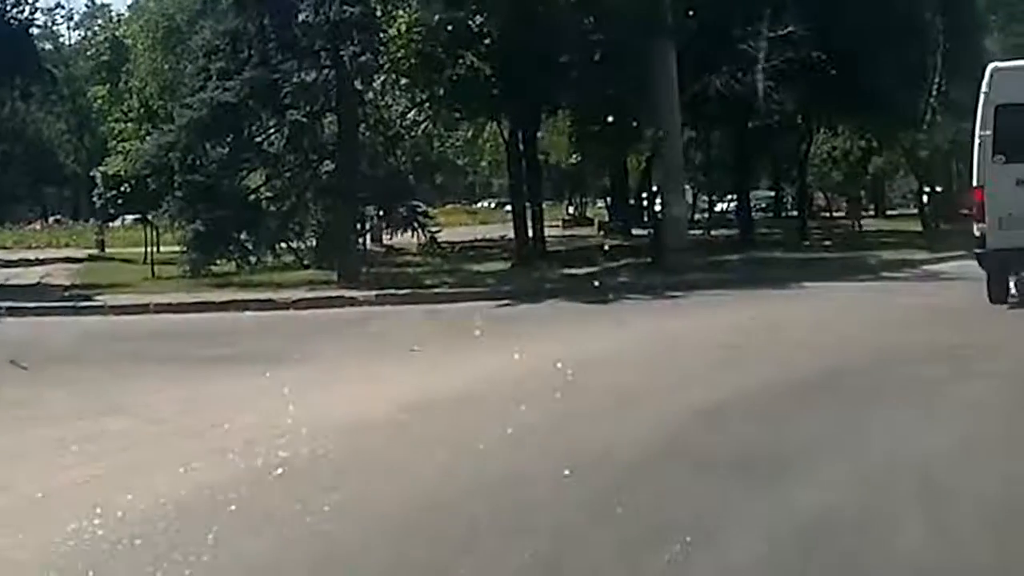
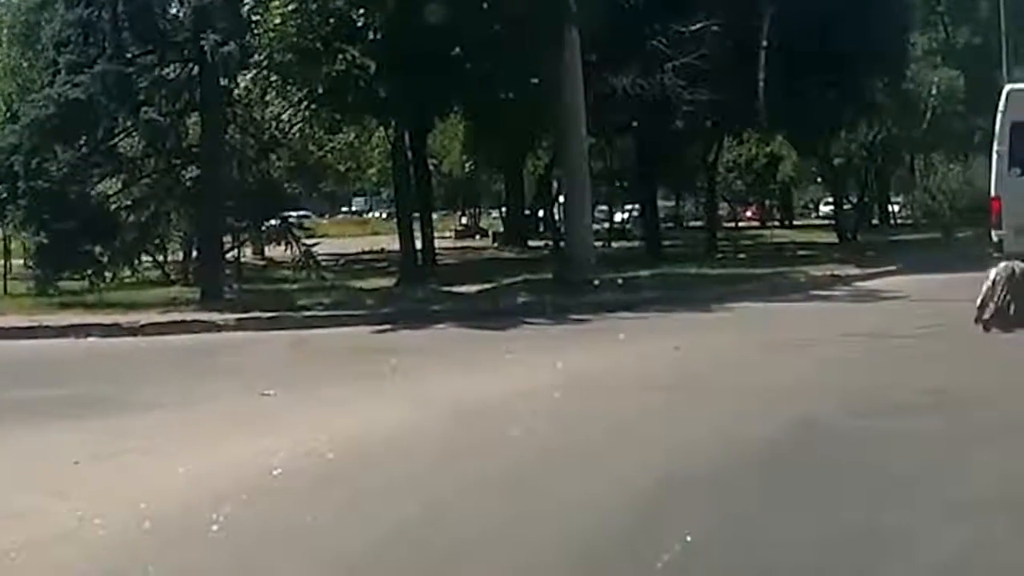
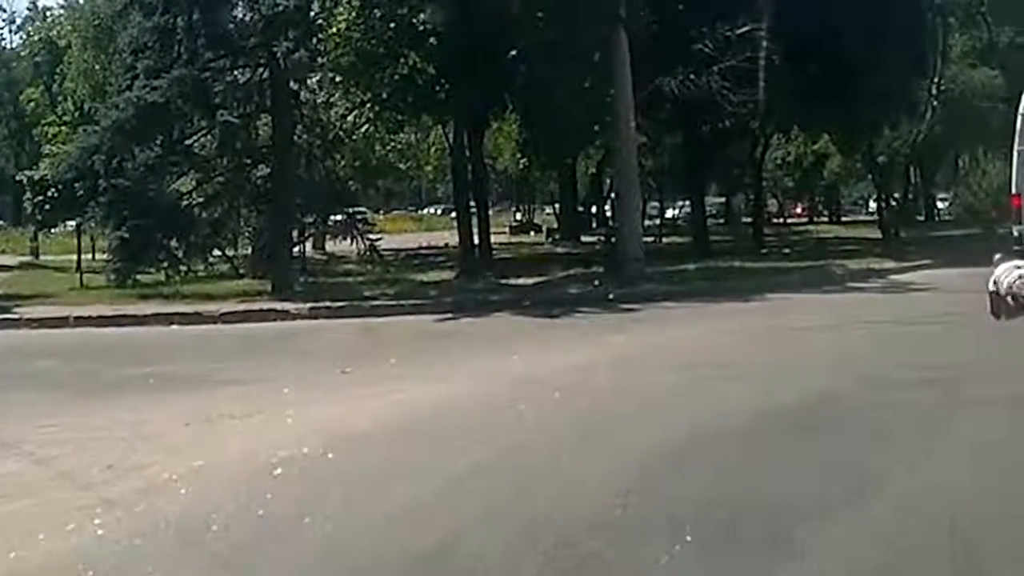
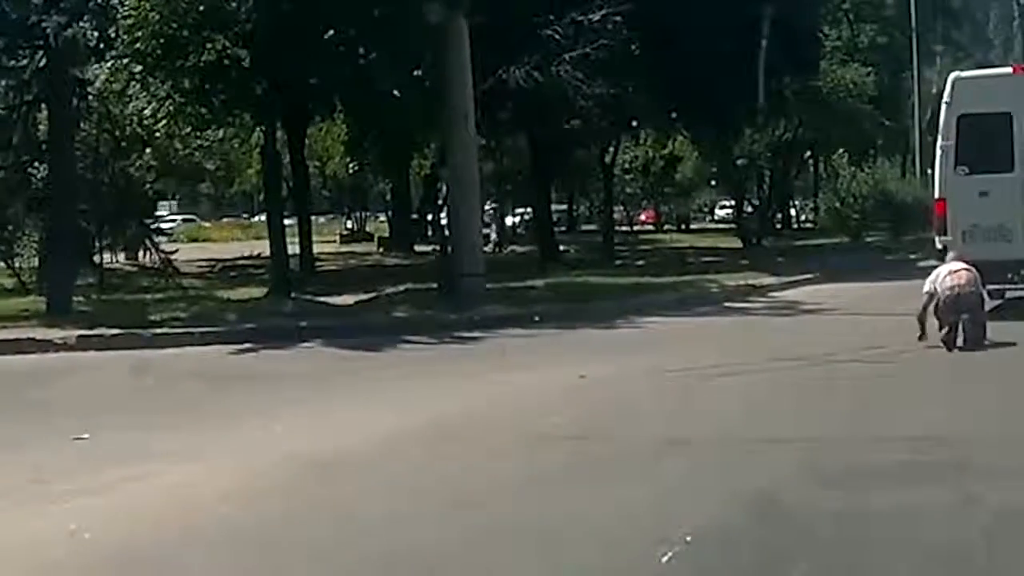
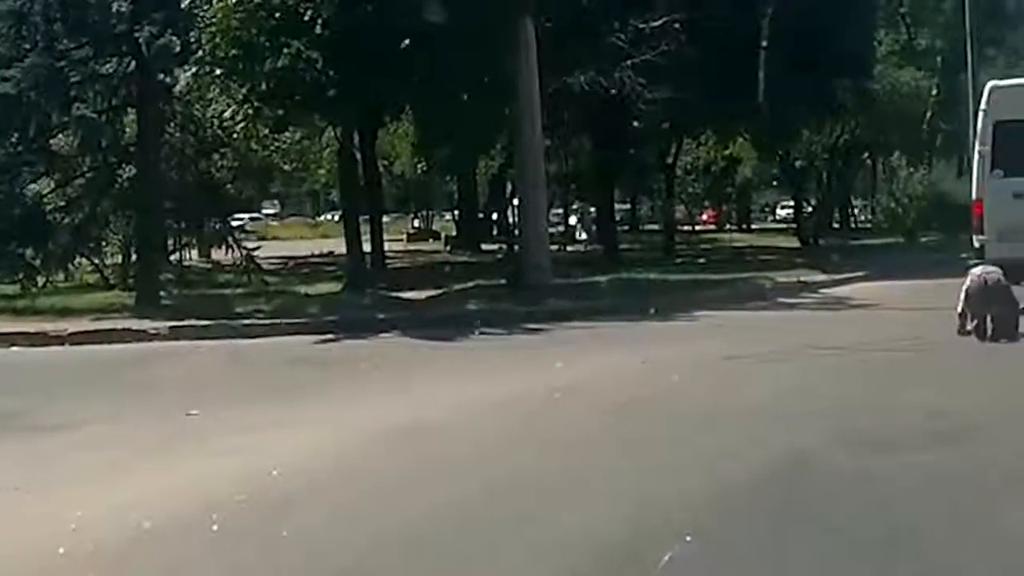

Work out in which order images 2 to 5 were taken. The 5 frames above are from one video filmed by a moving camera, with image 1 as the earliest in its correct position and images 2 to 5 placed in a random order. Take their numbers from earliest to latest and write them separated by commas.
3, 2, 5, 4
